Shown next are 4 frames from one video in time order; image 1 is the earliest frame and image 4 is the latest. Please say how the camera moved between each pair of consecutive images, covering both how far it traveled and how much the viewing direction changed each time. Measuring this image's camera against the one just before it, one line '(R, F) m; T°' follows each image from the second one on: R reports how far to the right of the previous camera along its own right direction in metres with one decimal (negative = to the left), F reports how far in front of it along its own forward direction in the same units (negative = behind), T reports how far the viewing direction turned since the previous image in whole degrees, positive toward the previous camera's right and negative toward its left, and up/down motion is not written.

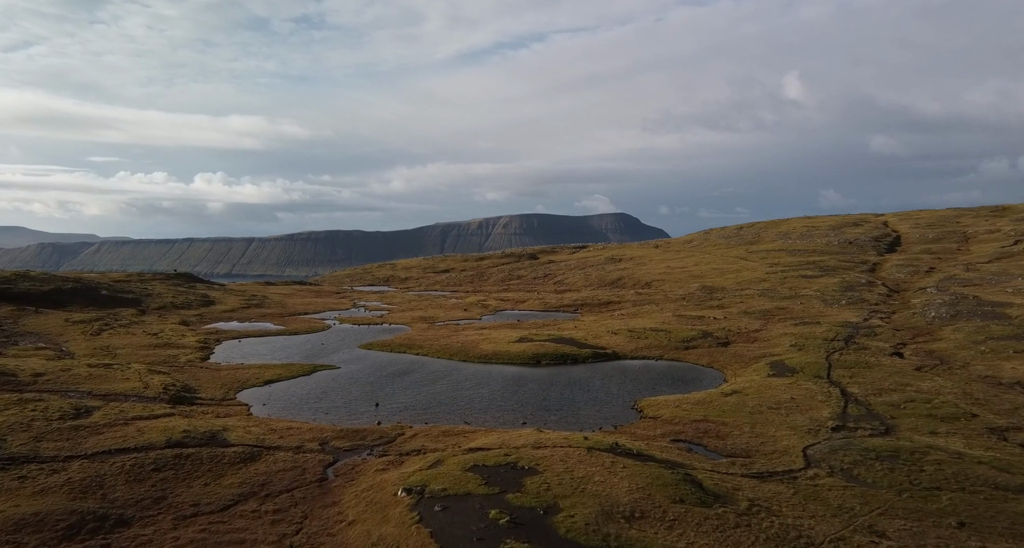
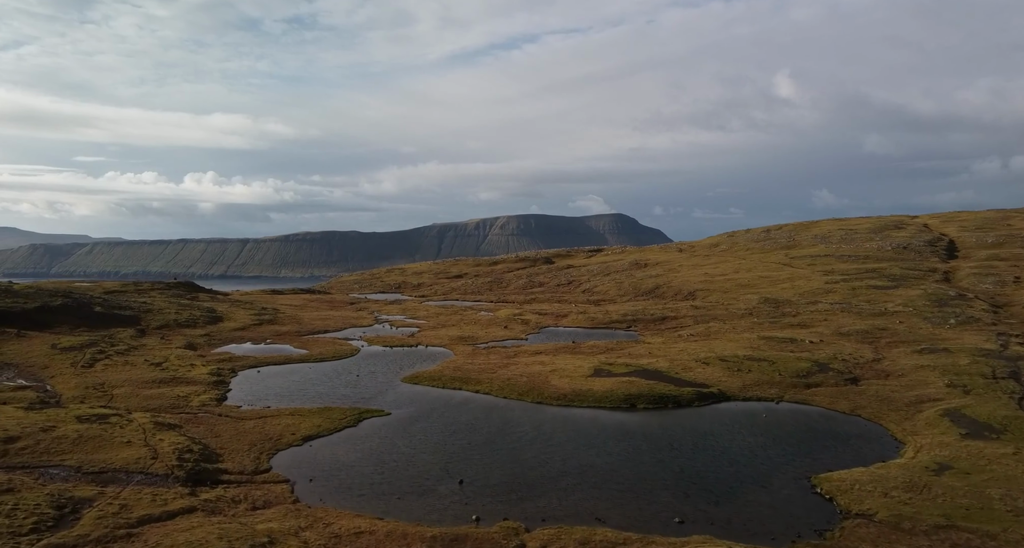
(-6.1, +10.7) m; 0°
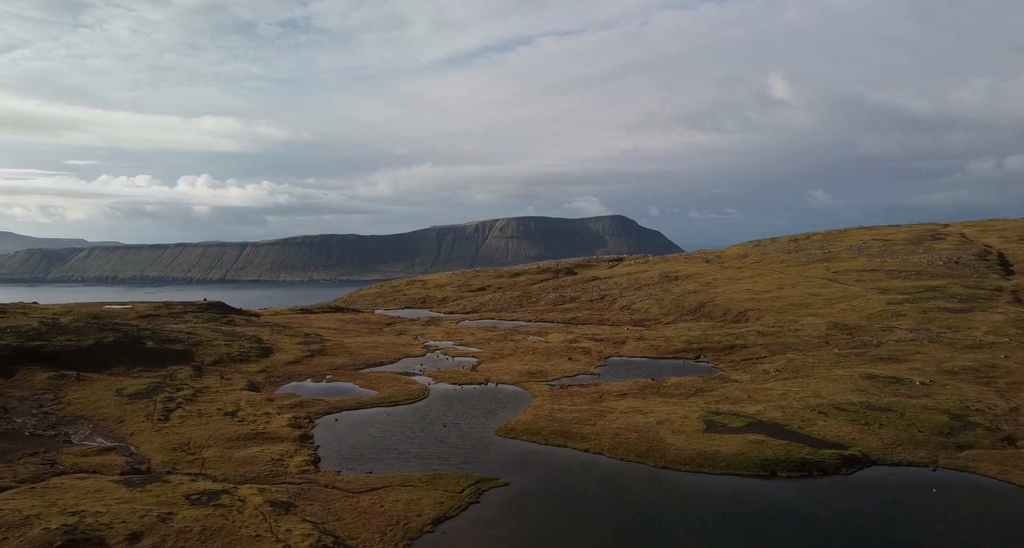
(-8.0, +3.4) m; -1°
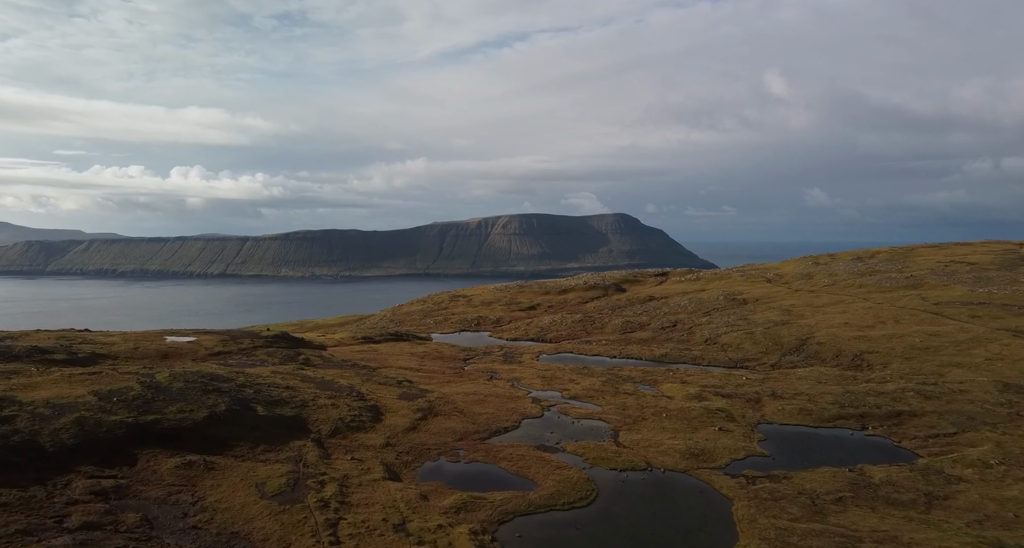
(-16.7, +9.2) m; -1°
